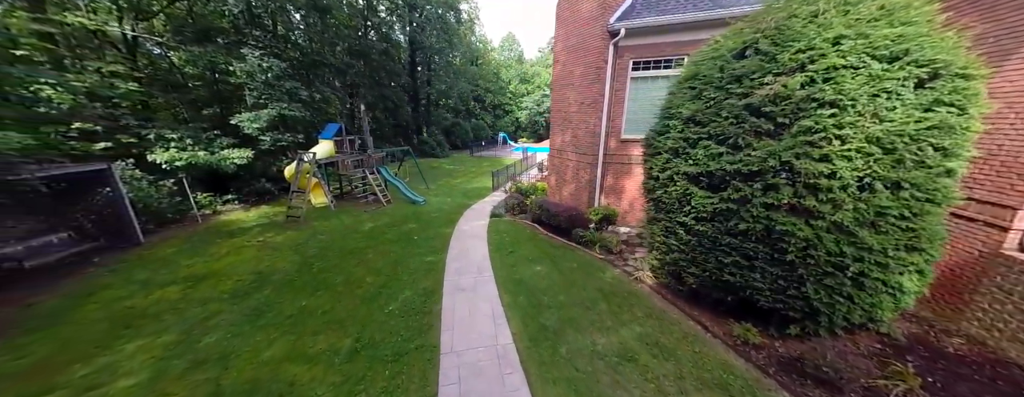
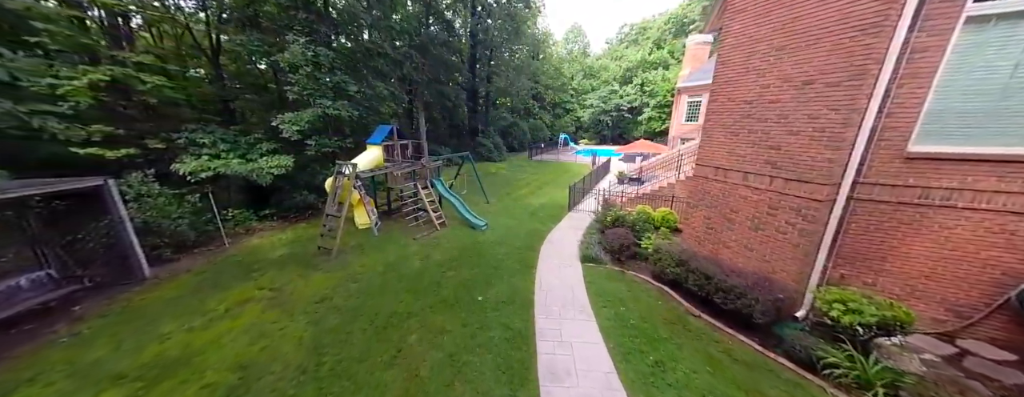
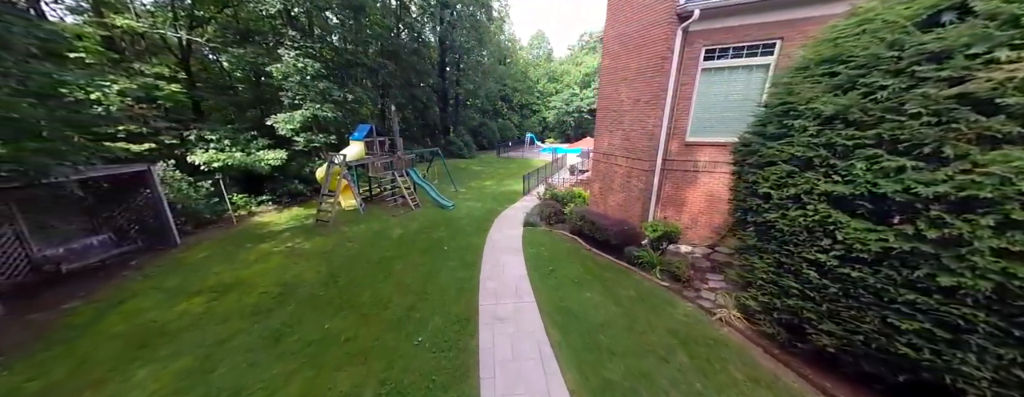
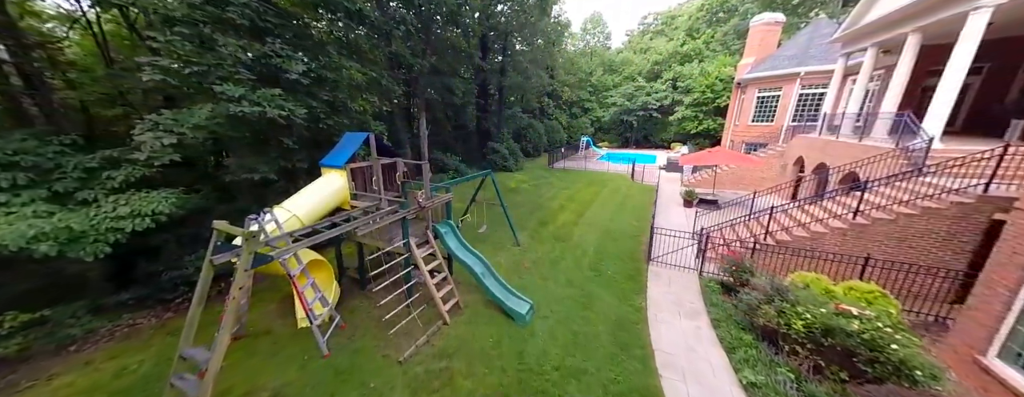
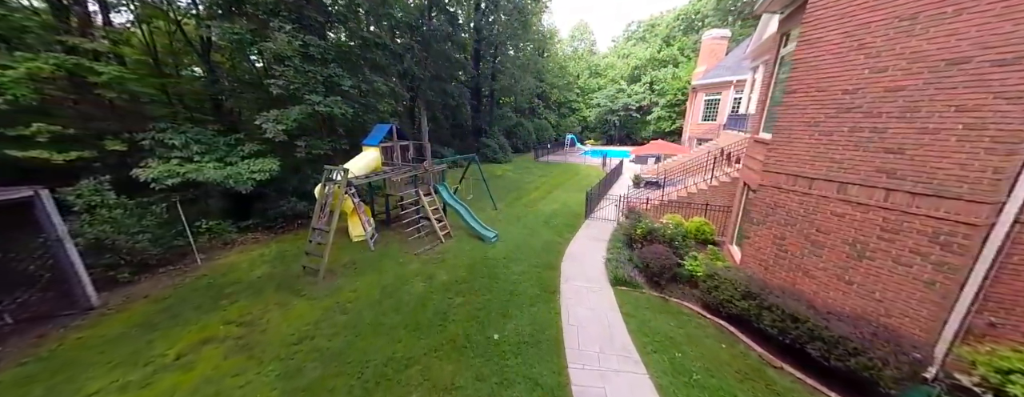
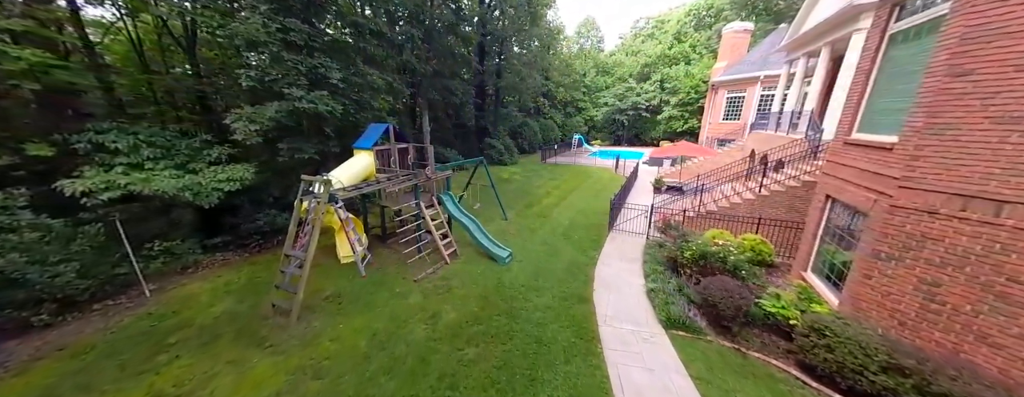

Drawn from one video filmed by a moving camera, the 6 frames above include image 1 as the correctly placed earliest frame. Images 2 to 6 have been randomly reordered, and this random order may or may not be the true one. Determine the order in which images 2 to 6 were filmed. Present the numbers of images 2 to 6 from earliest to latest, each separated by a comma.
3, 2, 5, 6, 4
